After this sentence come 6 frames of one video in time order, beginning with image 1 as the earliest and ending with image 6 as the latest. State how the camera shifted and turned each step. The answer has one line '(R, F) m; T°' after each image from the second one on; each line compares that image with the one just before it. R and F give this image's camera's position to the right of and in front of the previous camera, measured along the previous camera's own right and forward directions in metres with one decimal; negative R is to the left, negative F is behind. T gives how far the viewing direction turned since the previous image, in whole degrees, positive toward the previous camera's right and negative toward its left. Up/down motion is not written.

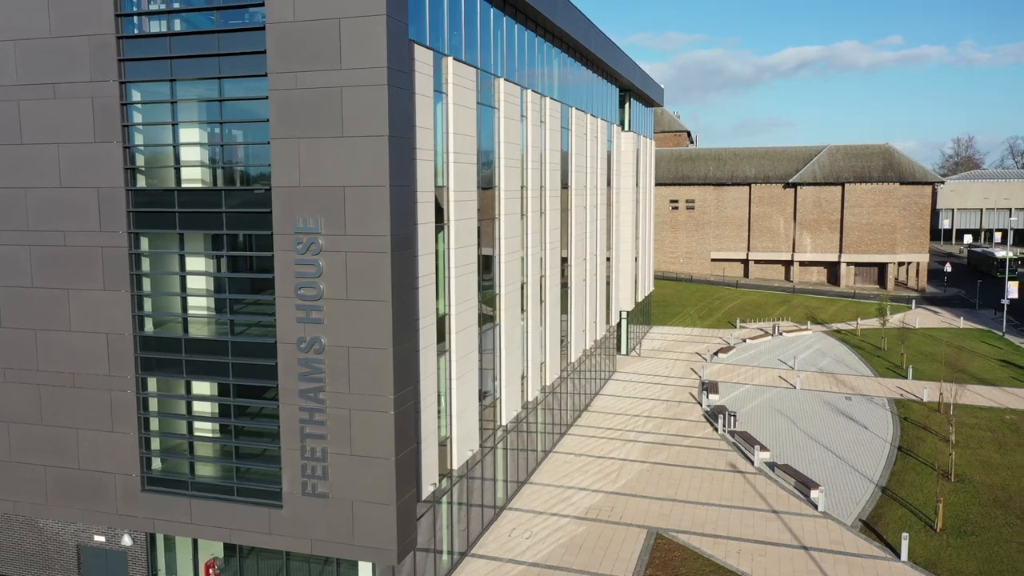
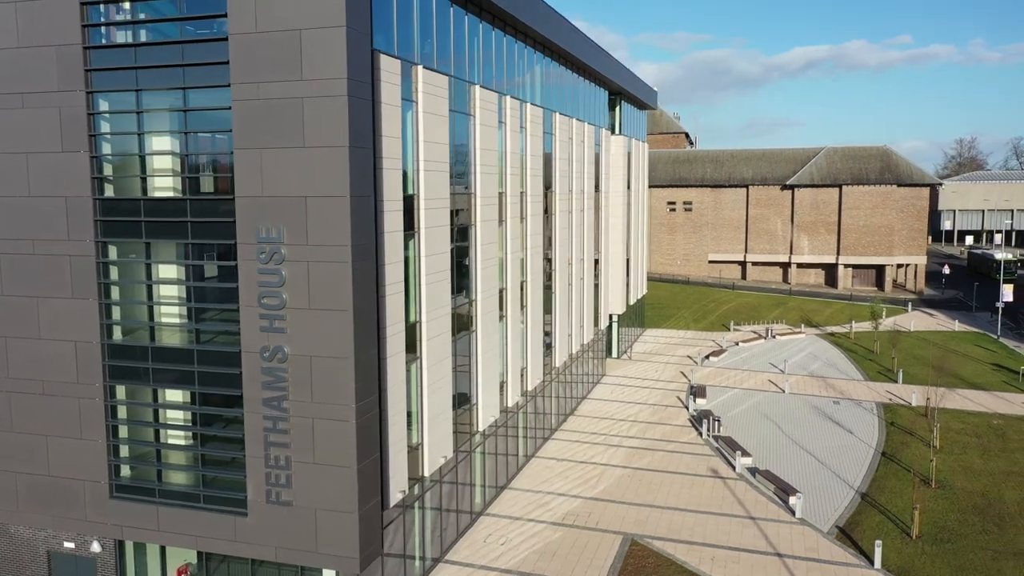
(+0.7, 0.0) m; 0°
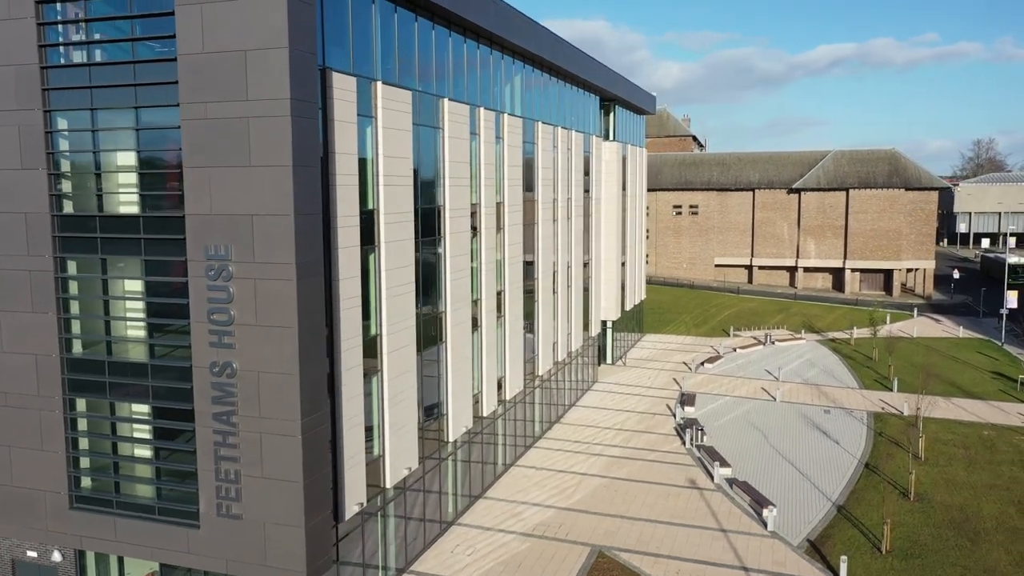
(+1.1, -0.1) m; -1°
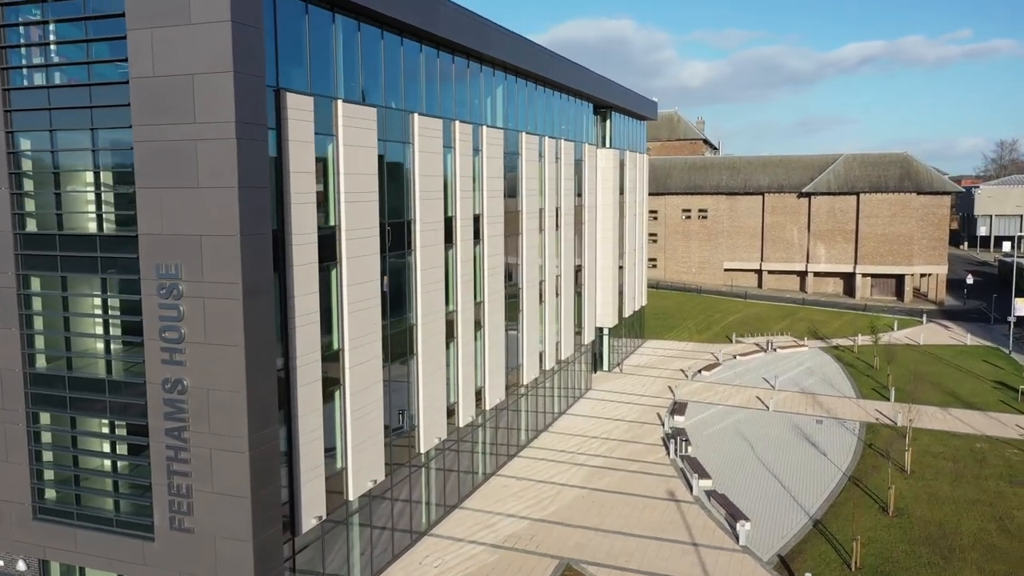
(+1.2, -0.1) m; -2°
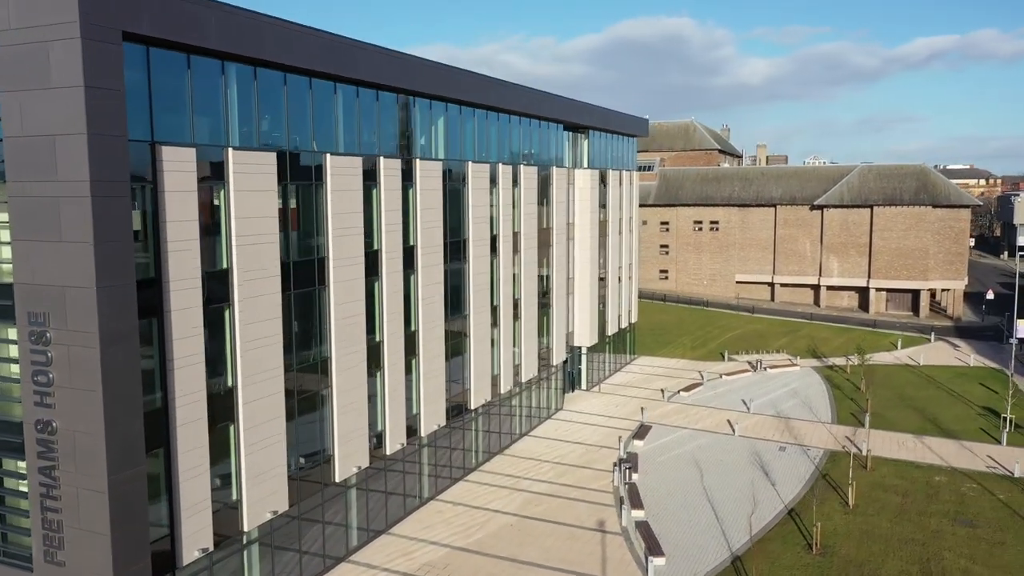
(+3.3, -0.2) m; -3°
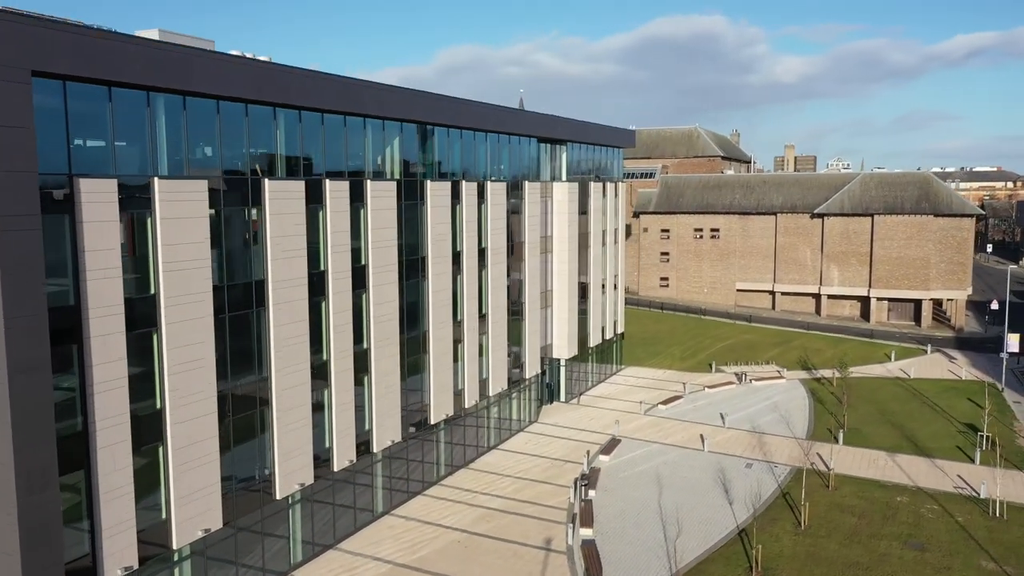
(+2.2, -0.2) m; -2°
